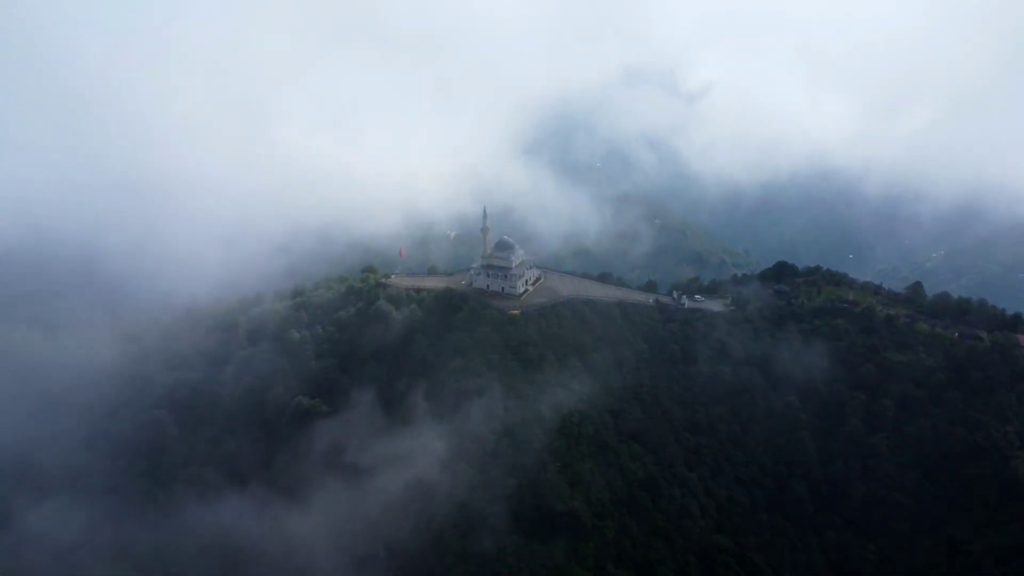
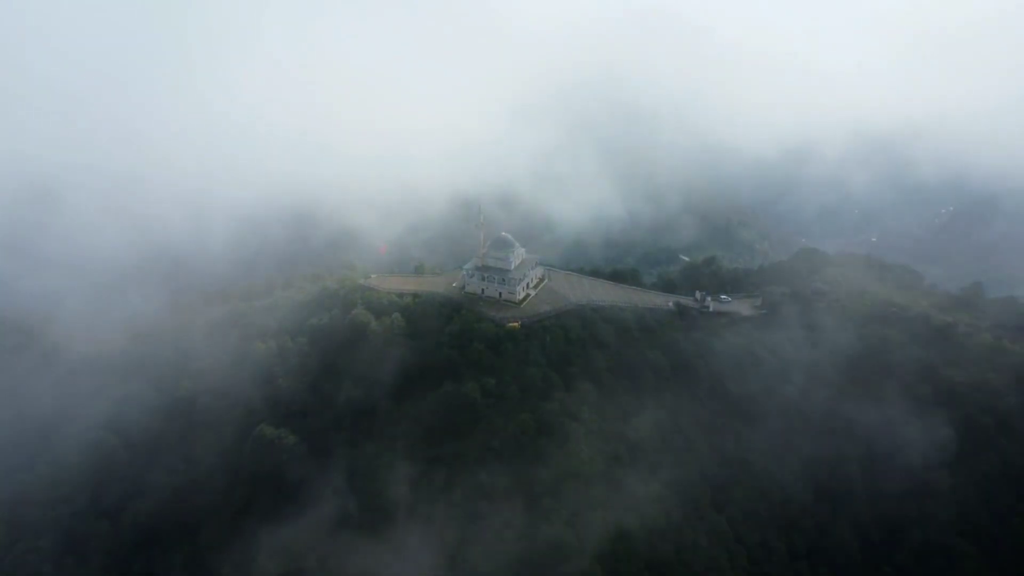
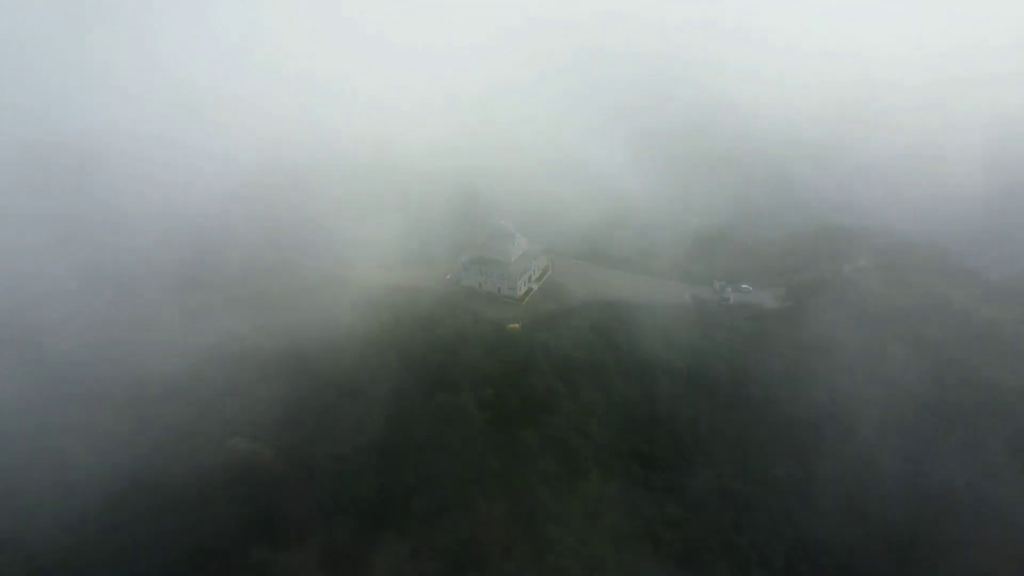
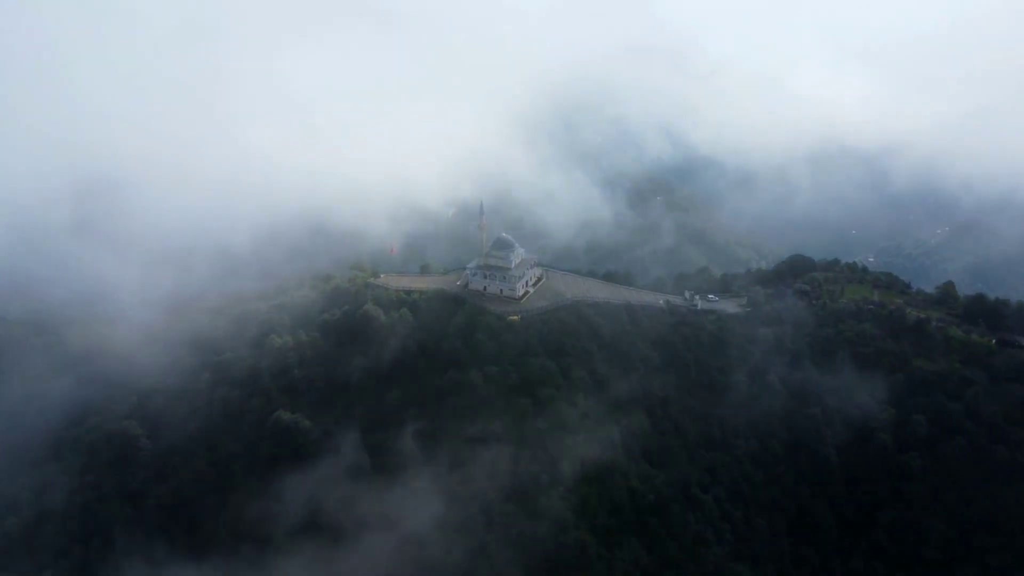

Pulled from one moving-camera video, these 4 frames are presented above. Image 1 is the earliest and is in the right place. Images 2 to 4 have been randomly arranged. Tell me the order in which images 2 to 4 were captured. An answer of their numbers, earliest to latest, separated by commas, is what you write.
4, 2, 3
